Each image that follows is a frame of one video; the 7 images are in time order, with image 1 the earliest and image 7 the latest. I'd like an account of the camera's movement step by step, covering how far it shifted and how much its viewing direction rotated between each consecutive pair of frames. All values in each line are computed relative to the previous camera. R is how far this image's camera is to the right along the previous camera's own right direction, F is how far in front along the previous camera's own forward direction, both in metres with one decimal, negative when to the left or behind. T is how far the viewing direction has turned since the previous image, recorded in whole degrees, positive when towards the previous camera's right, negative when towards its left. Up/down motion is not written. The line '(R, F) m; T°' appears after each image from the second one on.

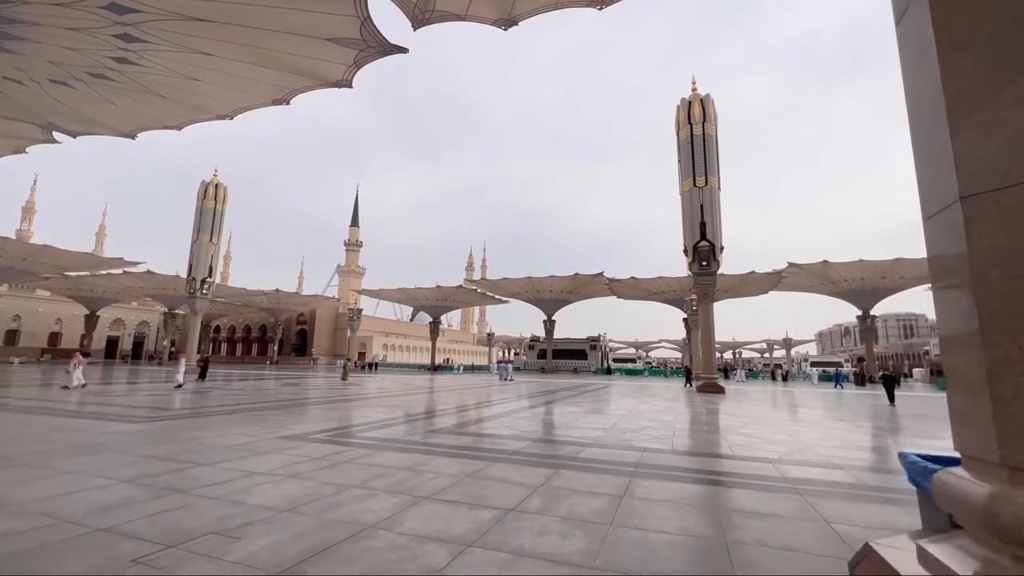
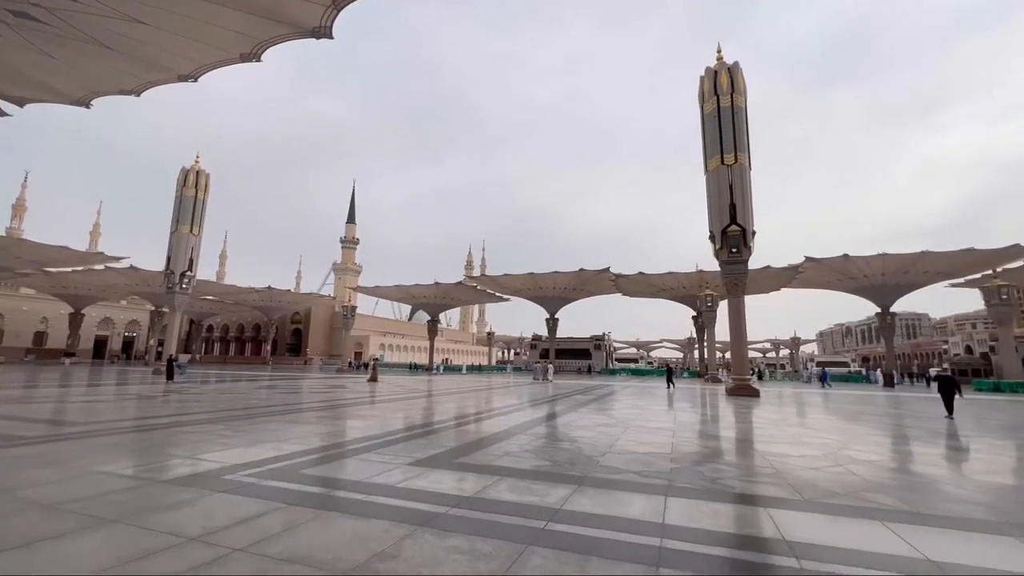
(-0.2, +1.3) m; 0°
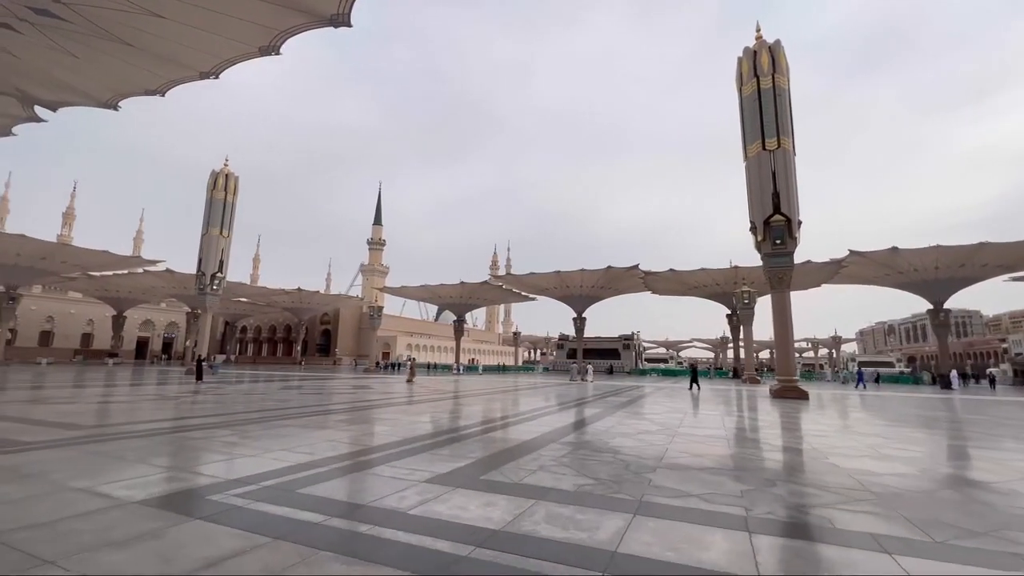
(0.0, +0.4) m; -3°
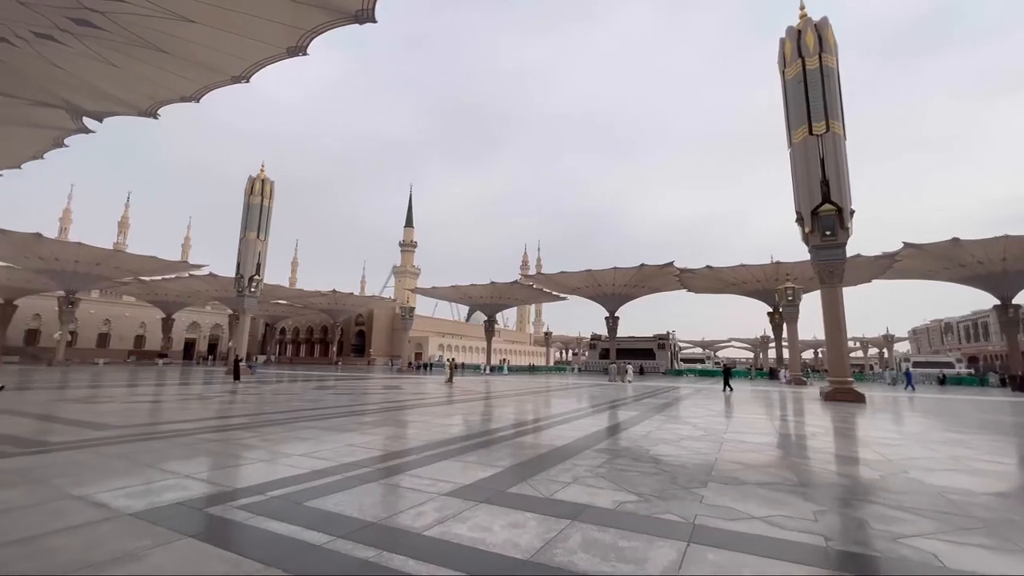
(0.0, +0.2) m; -4°
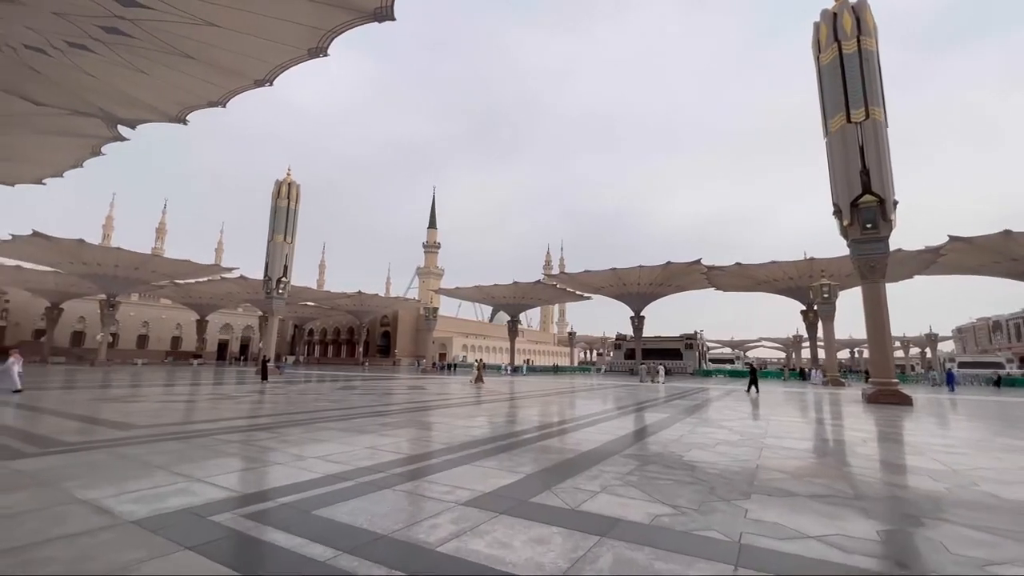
(0.0, +0.2) m; -3°
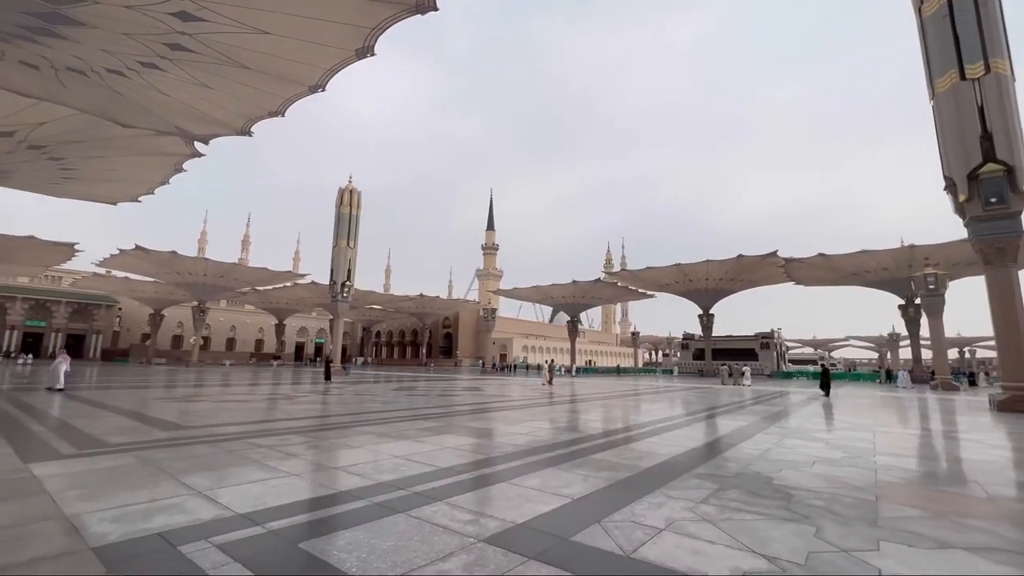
(+0.1, +0.4) m; -8°
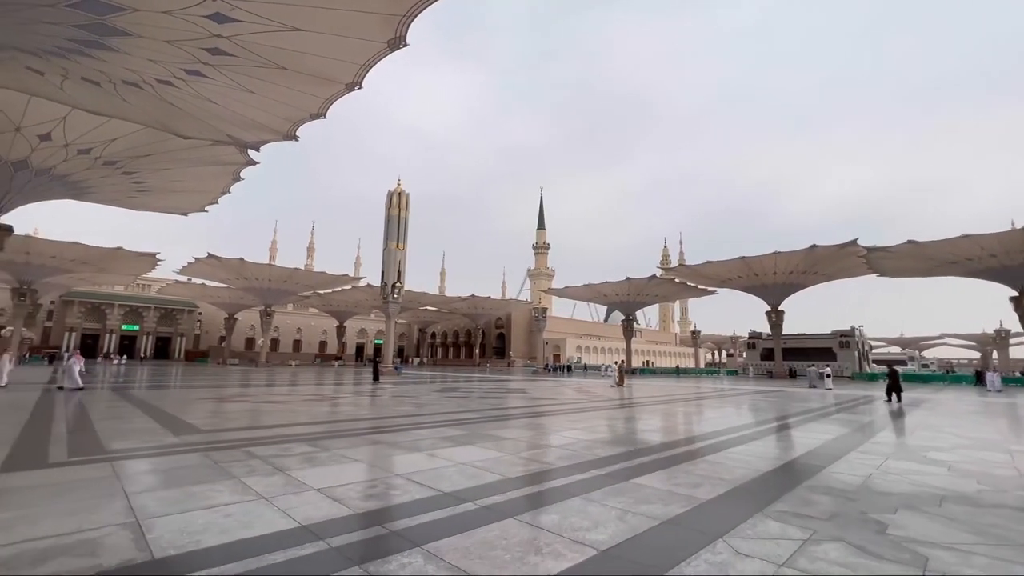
(+0.2, +0.5) m; -7°
